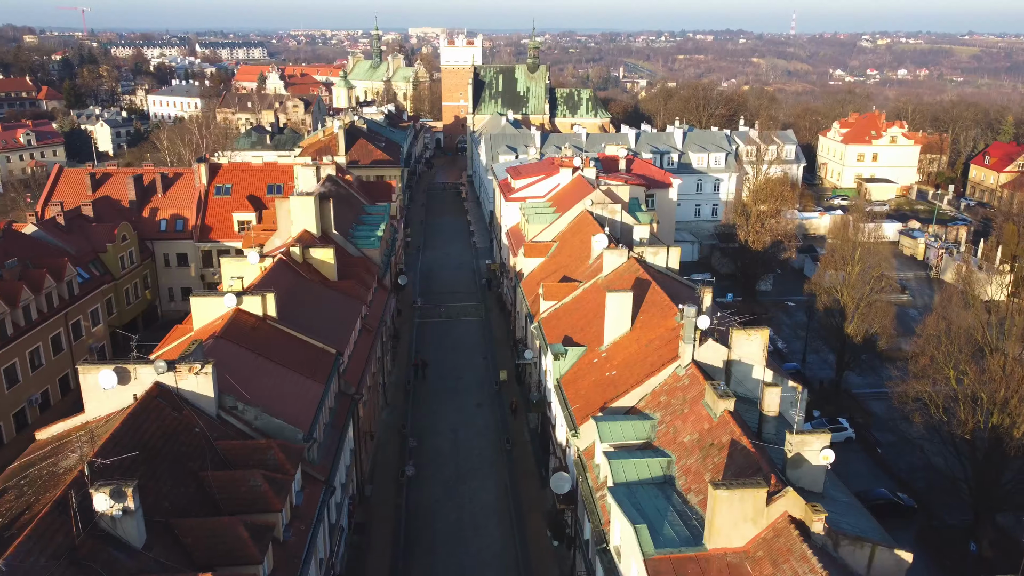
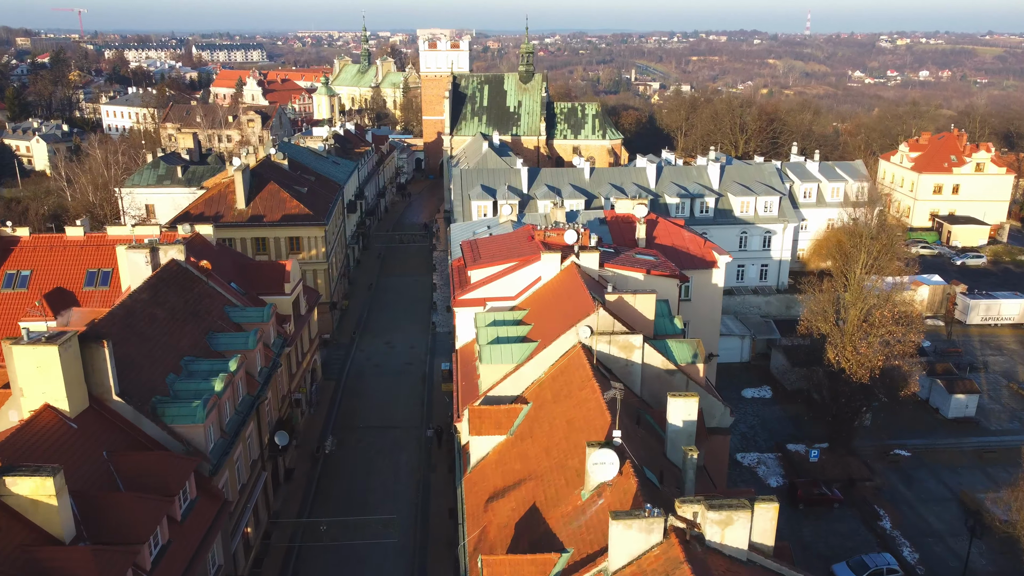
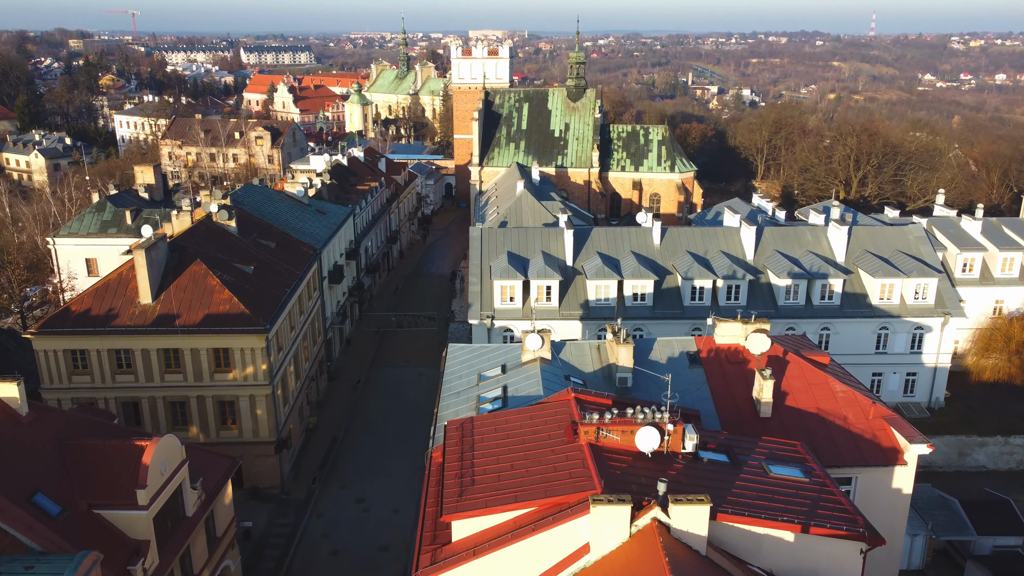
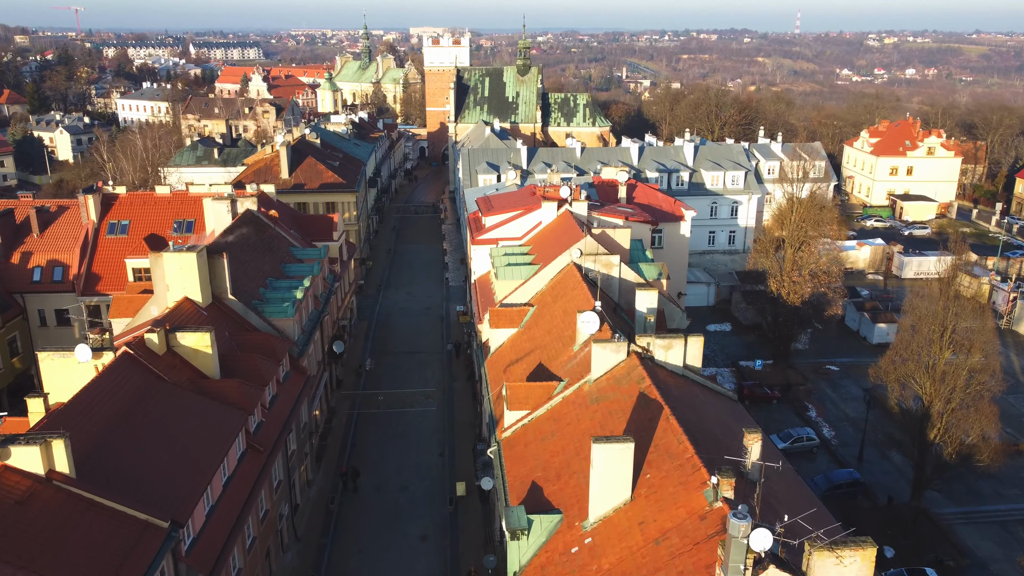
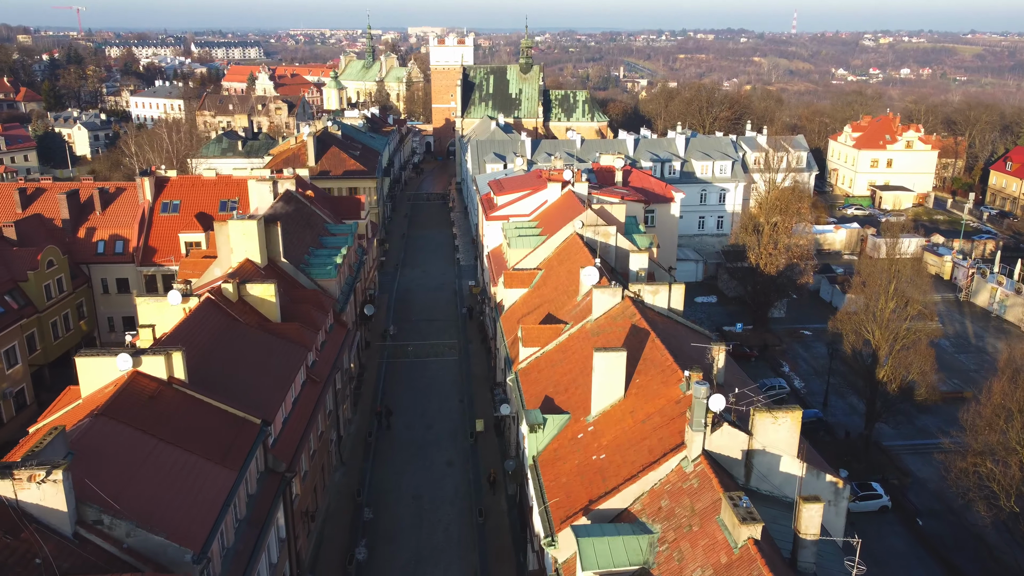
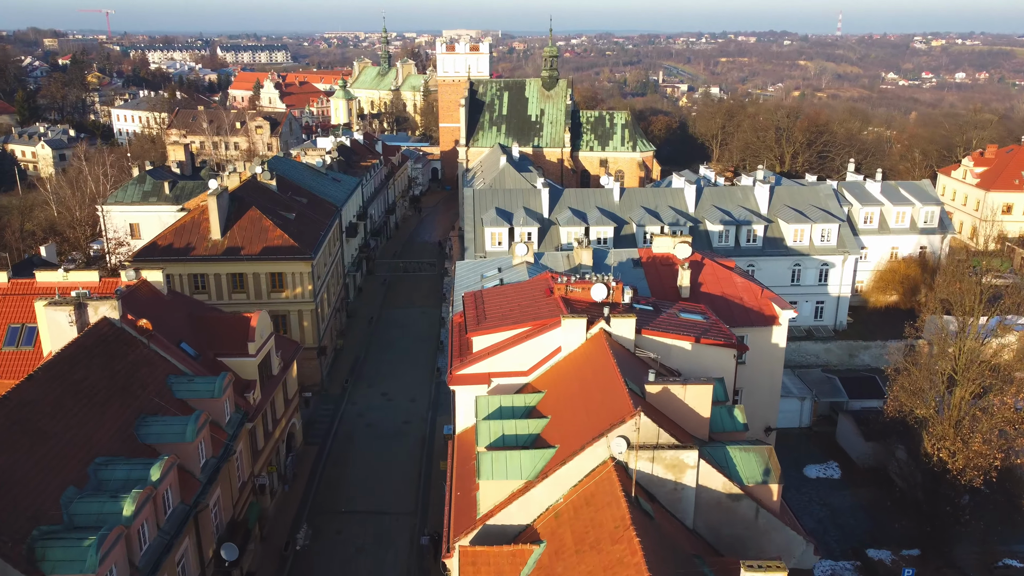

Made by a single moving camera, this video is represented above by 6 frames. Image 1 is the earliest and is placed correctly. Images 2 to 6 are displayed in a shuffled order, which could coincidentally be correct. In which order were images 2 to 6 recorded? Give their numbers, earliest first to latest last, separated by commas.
5, 4, 2, 6, 3
